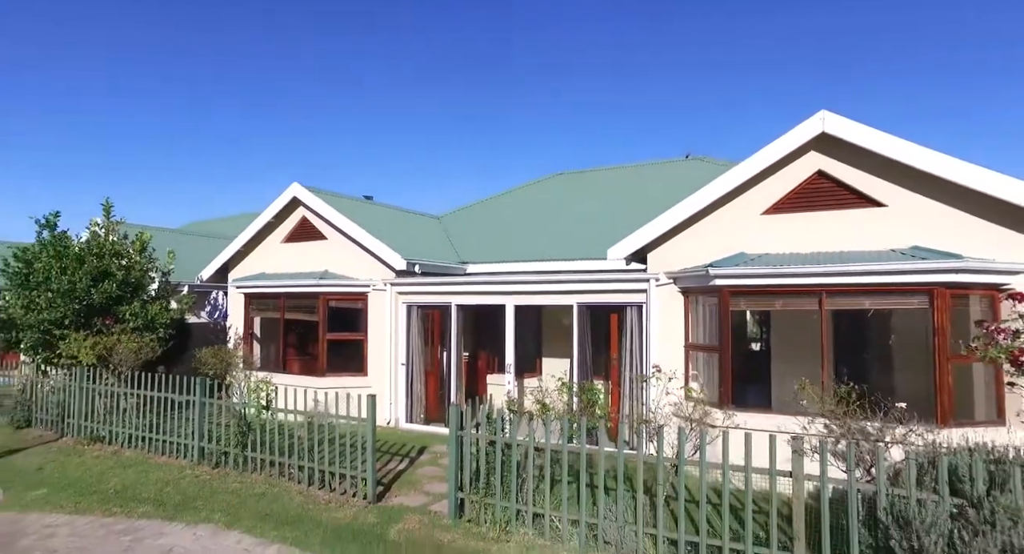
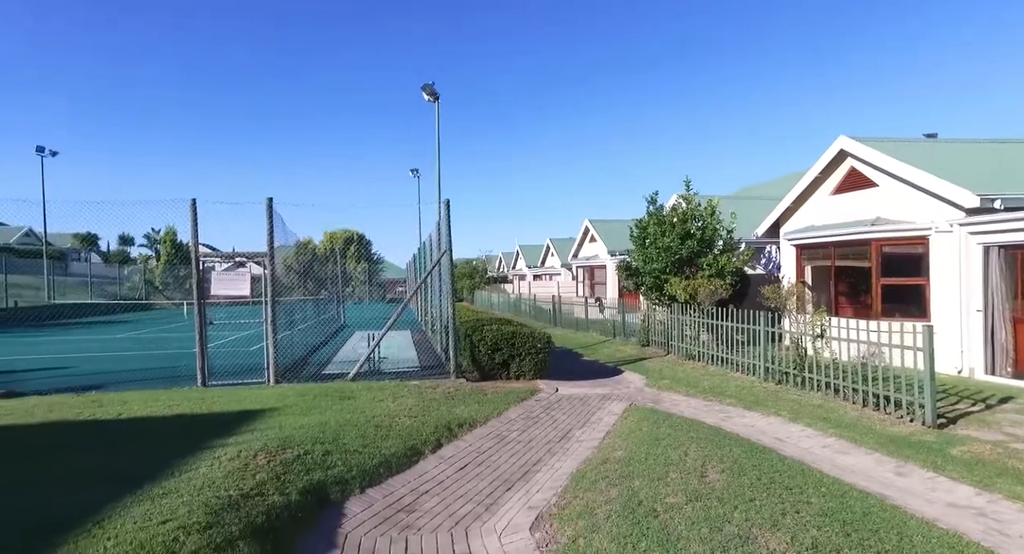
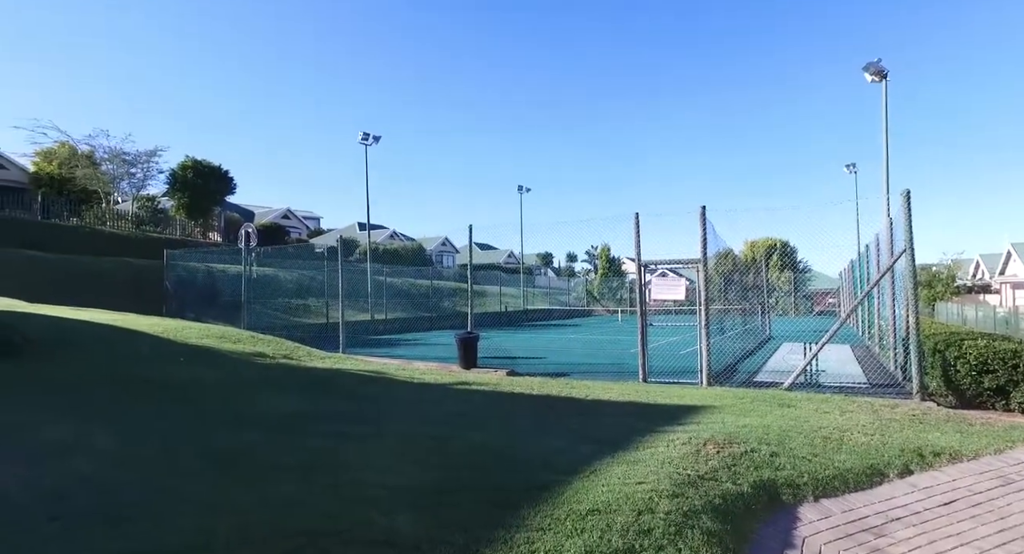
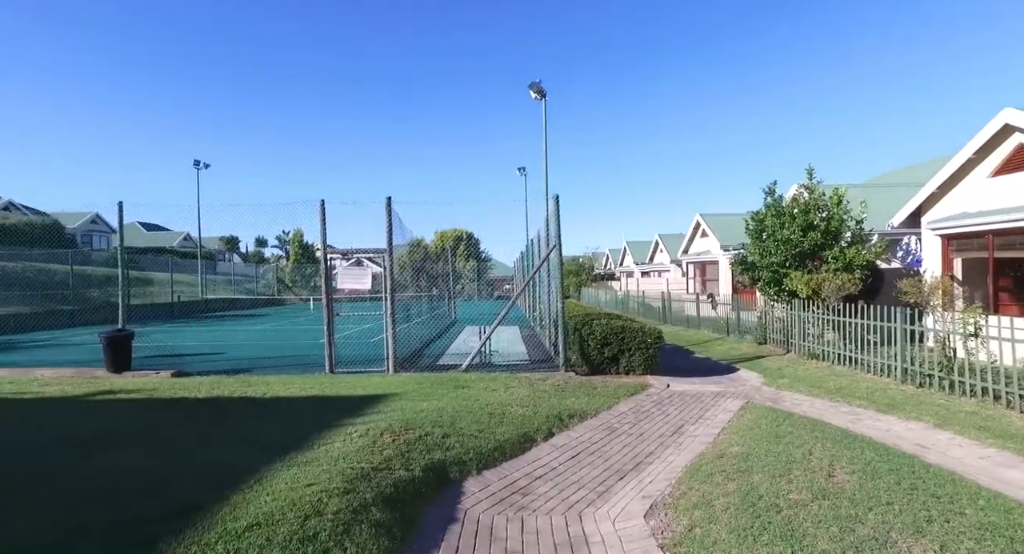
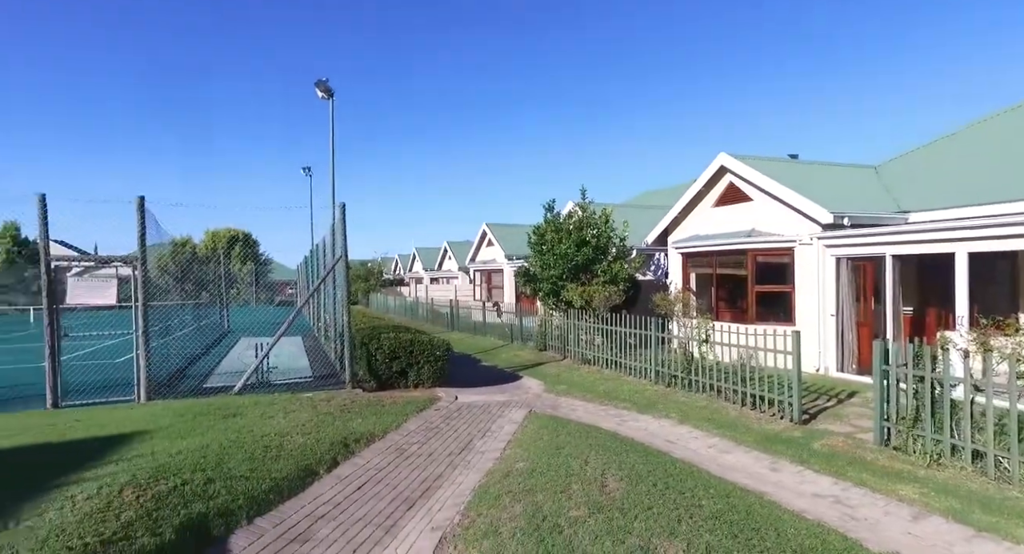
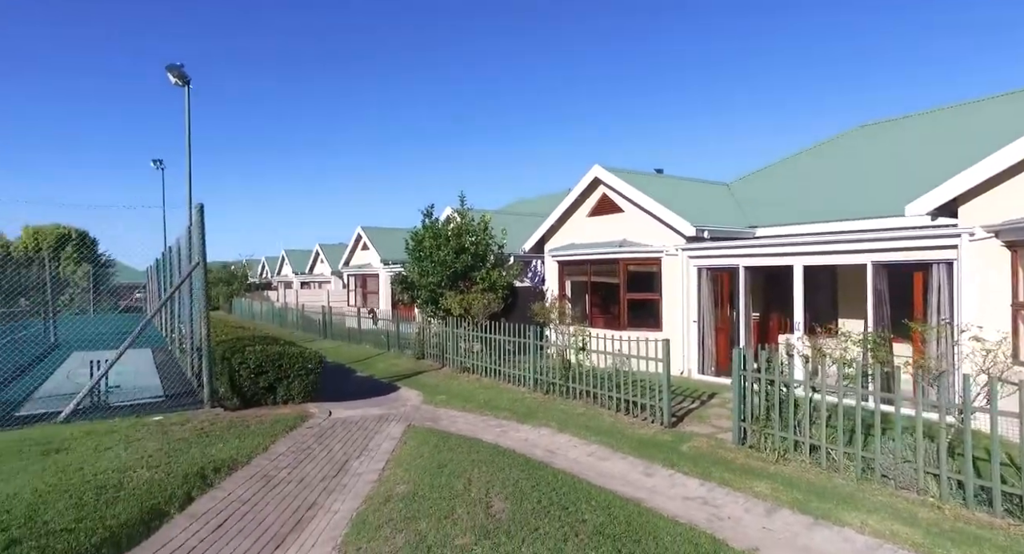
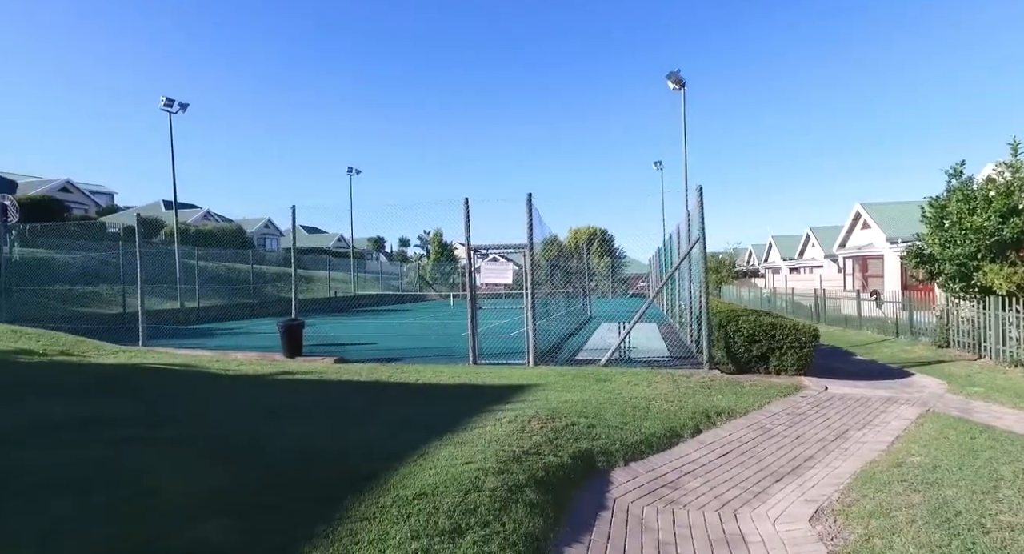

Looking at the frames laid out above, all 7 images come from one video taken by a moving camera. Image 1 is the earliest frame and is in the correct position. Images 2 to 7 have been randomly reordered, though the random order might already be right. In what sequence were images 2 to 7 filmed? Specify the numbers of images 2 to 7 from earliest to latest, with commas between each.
6, 5, 2, 4, 7, 3
